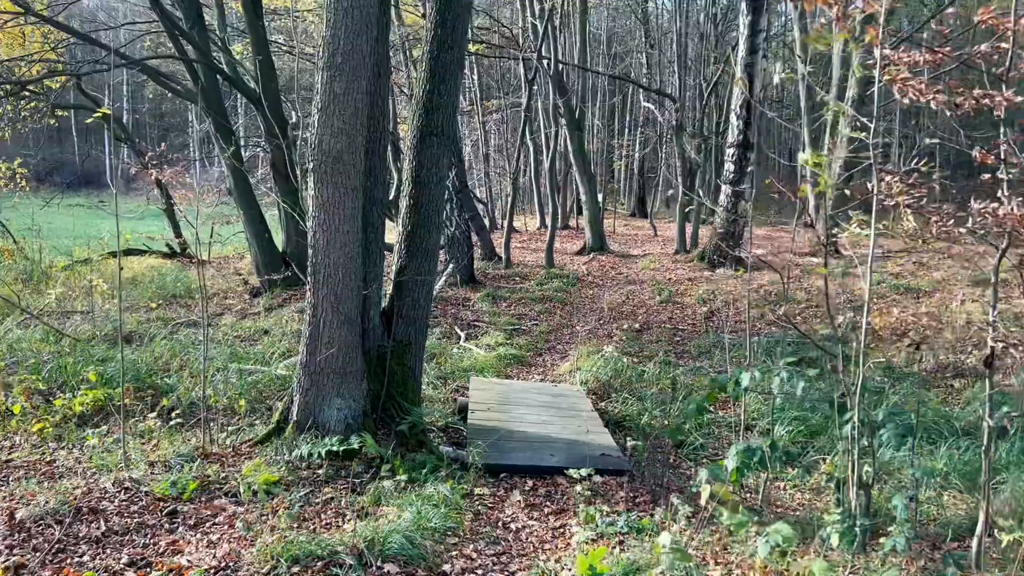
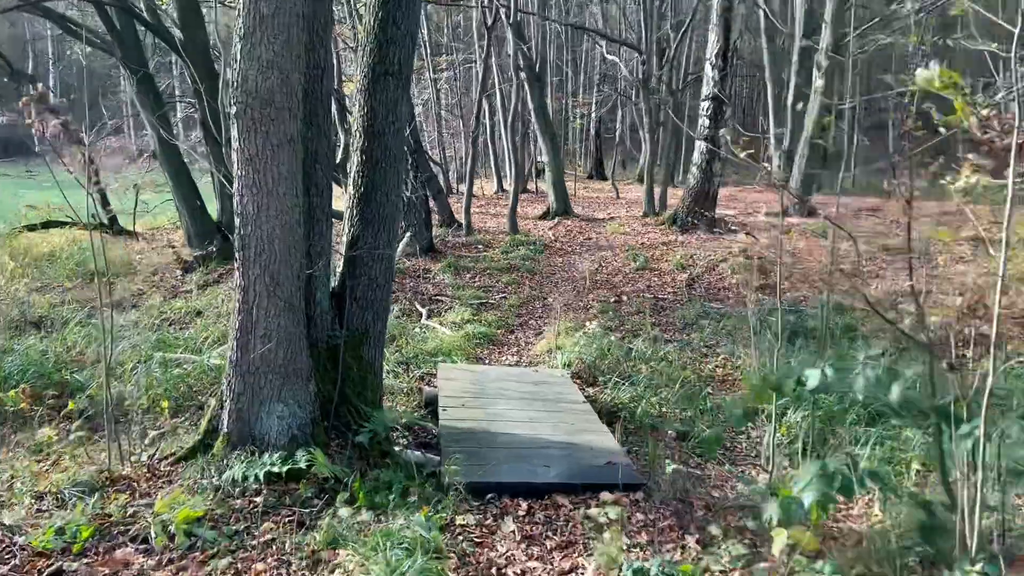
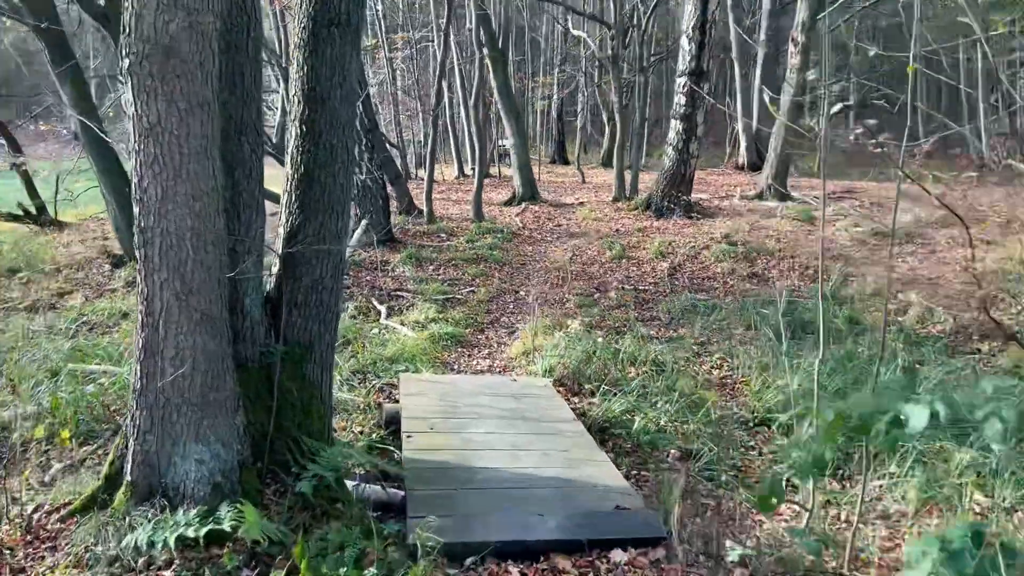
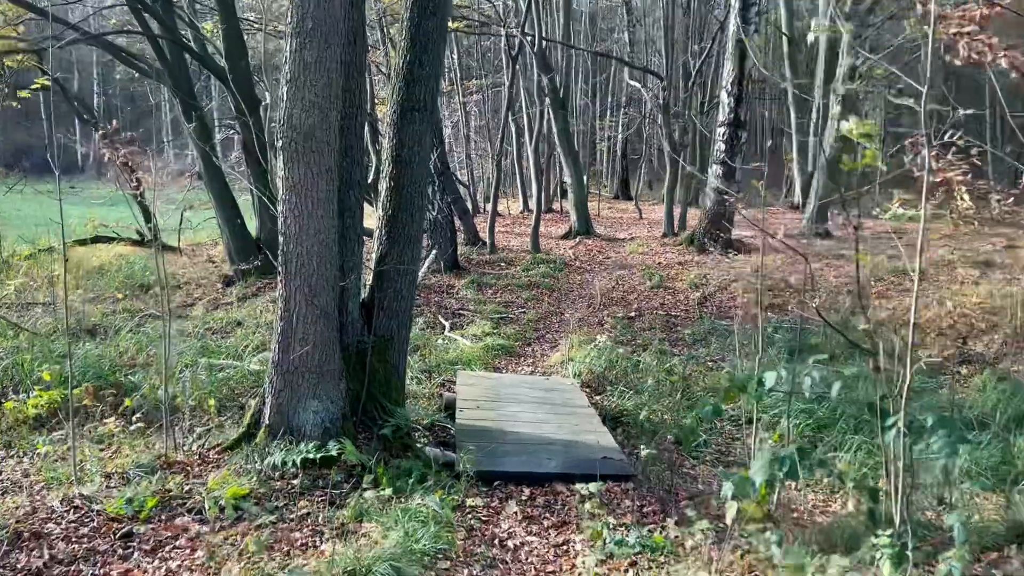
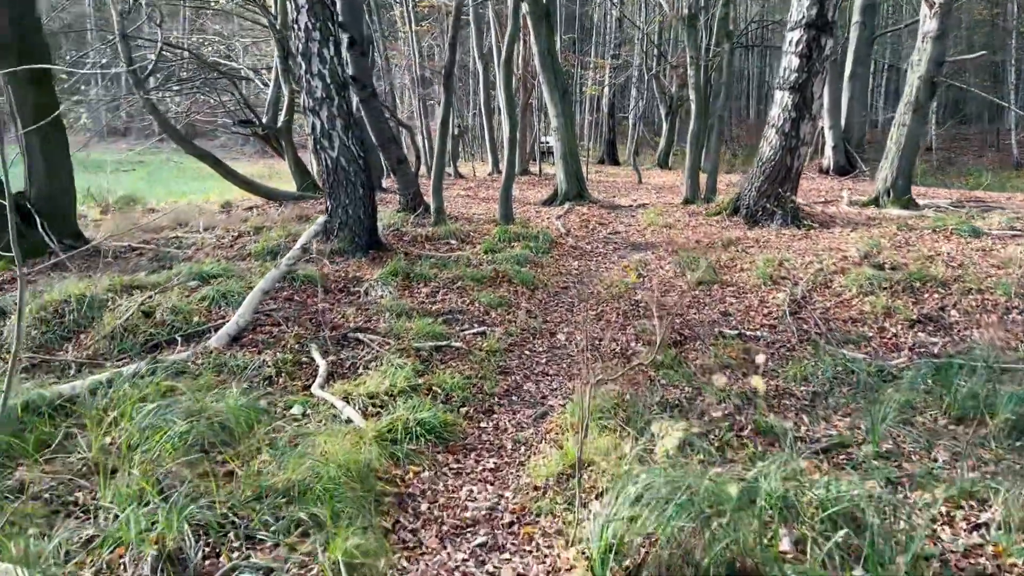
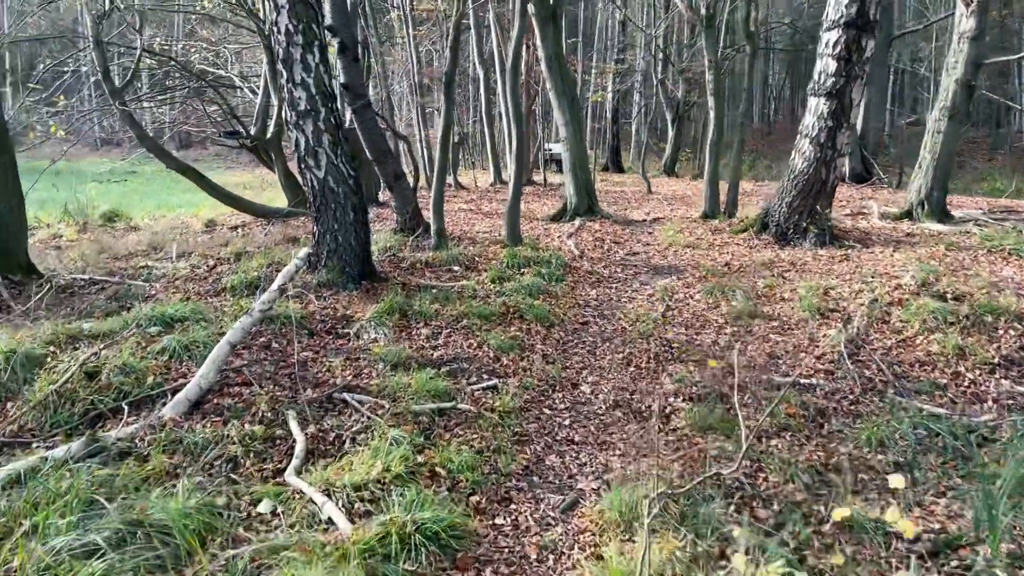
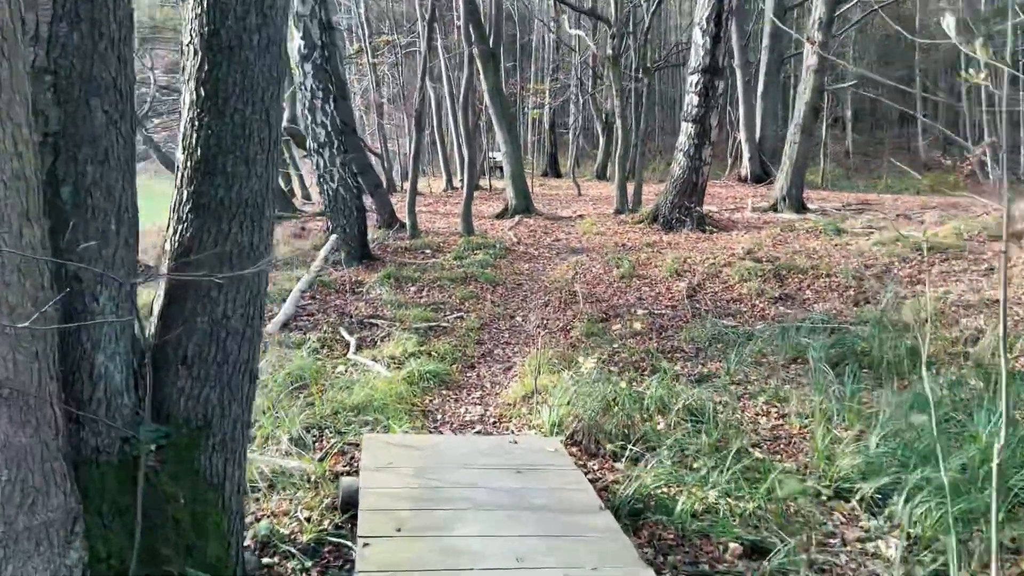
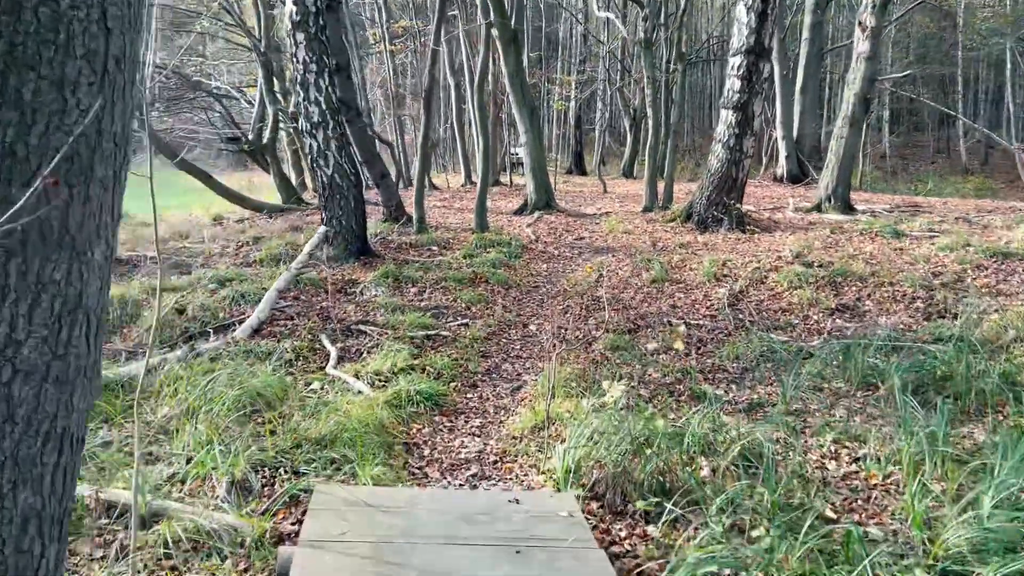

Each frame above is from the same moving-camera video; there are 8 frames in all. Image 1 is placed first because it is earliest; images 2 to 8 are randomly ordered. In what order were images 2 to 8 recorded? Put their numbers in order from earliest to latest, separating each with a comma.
4, 2, 3, 7, 8, 5, 6
